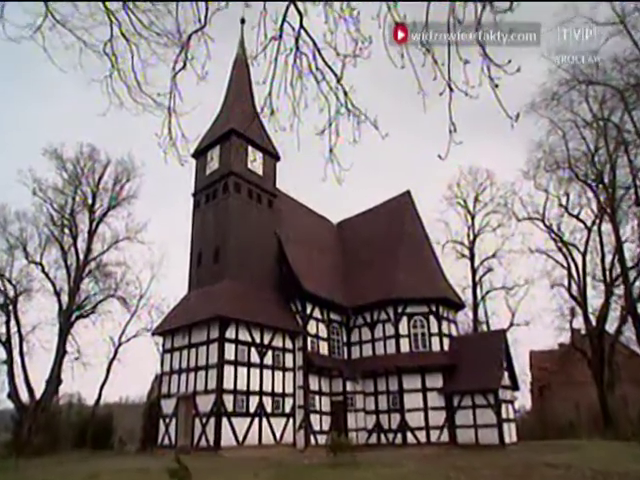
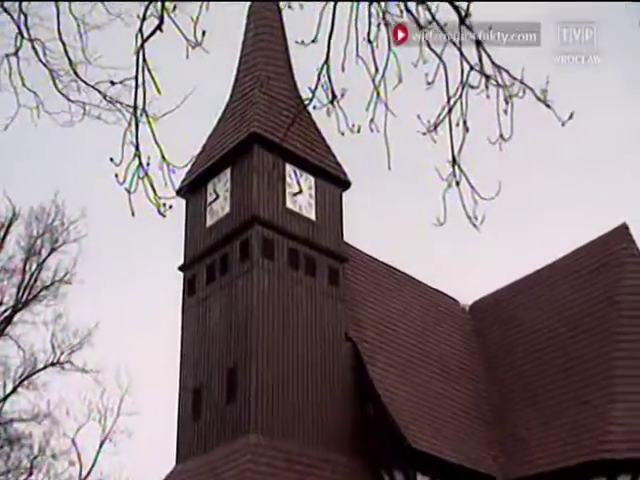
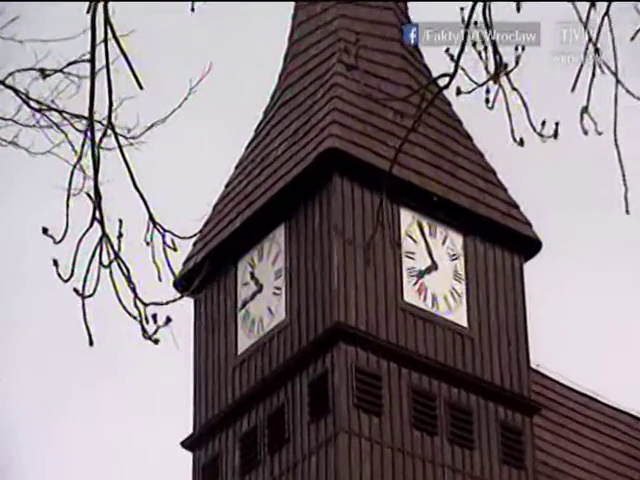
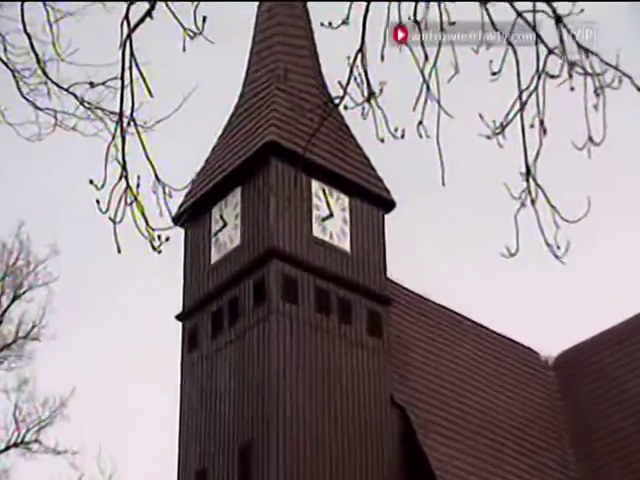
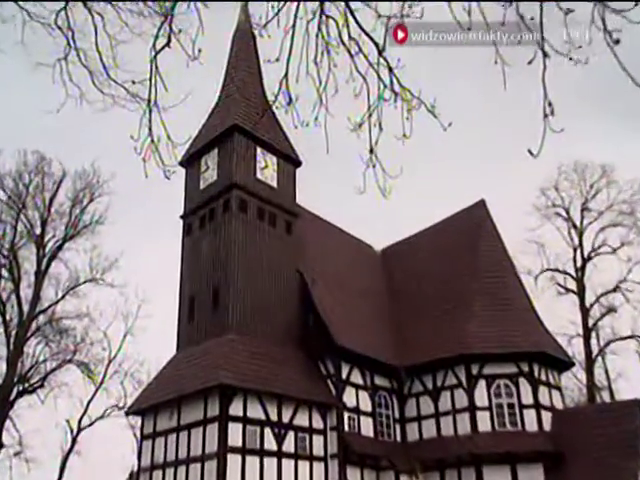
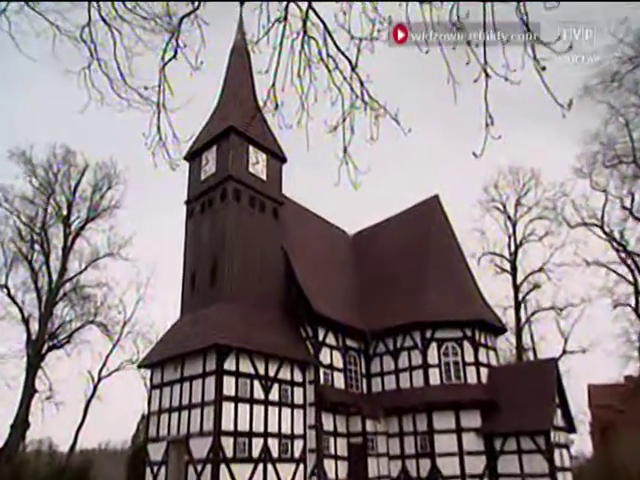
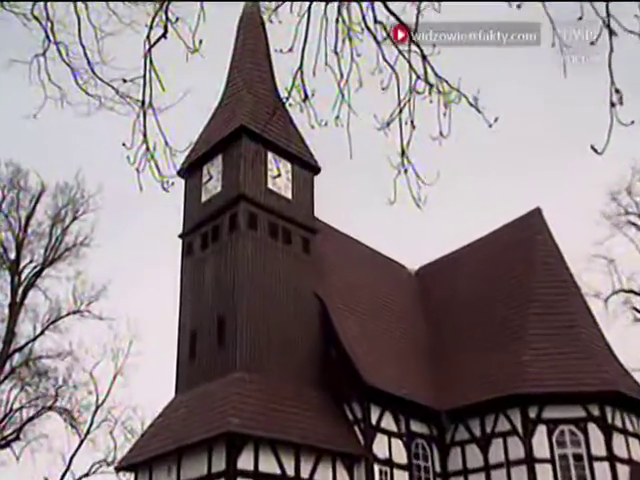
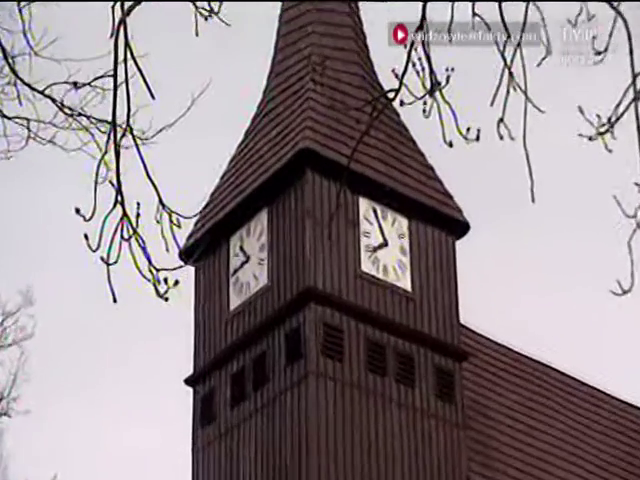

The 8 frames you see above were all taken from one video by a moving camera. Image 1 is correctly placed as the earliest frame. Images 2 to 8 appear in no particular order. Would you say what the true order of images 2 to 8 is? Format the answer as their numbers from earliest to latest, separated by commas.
6, 5, 7, 2, 4, 8, 3
